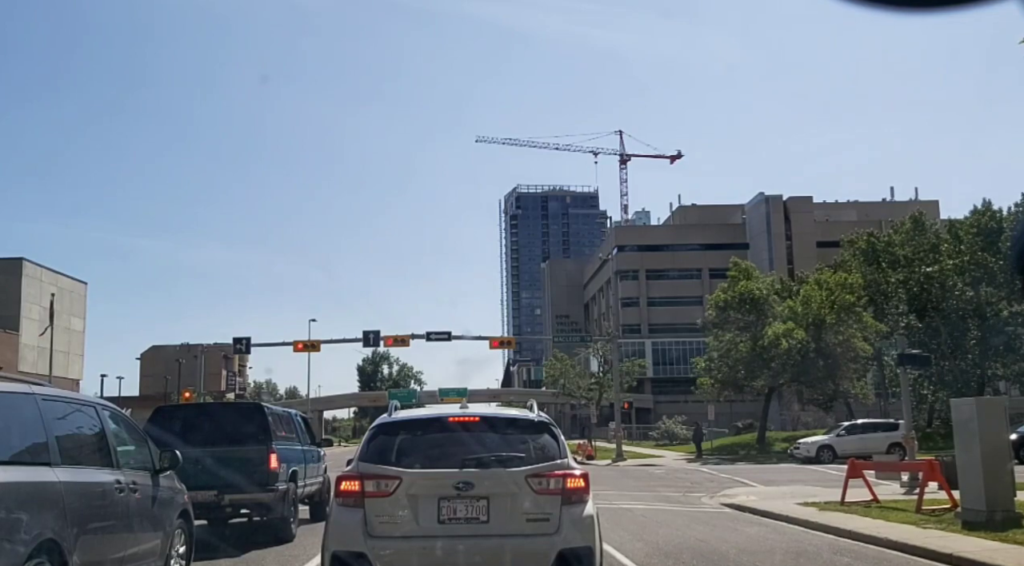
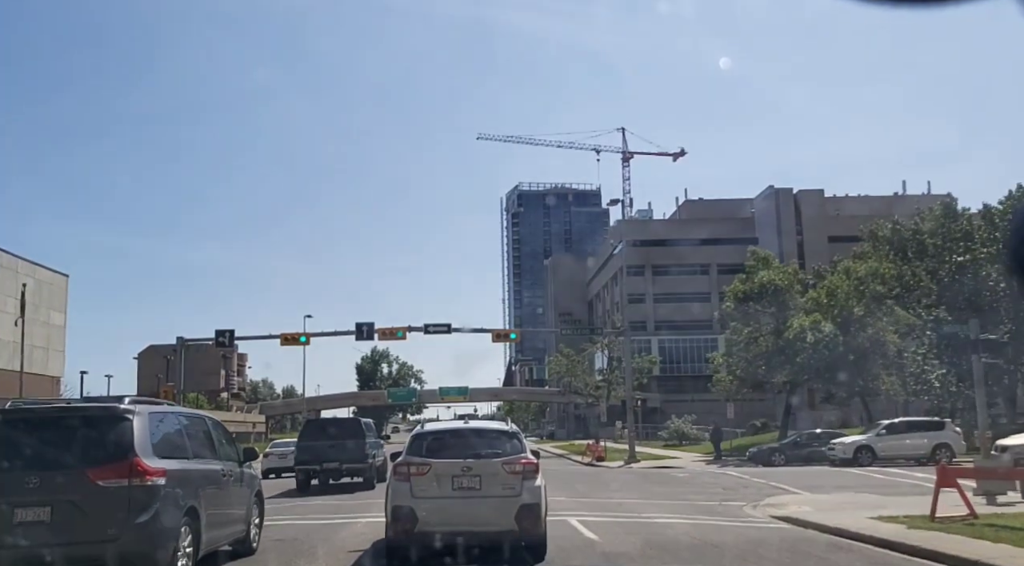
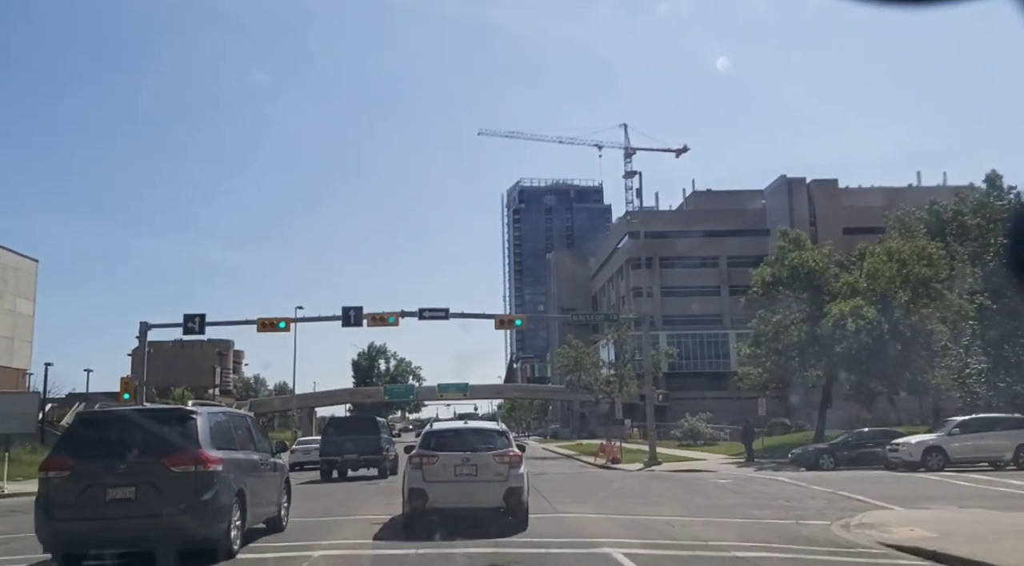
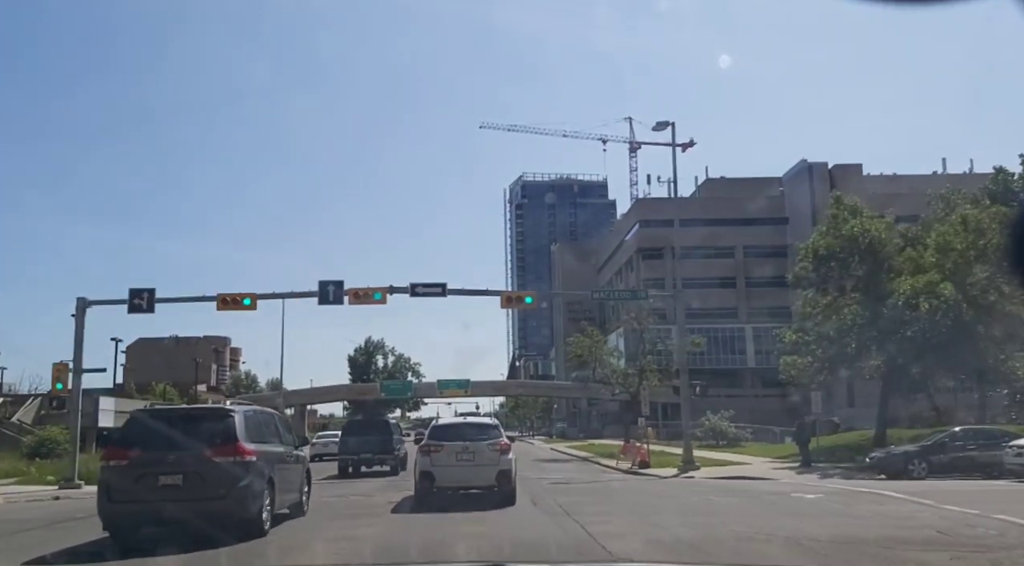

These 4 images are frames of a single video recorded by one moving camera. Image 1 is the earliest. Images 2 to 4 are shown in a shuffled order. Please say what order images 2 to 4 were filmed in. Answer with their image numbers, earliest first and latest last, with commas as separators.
2, 3, 4
